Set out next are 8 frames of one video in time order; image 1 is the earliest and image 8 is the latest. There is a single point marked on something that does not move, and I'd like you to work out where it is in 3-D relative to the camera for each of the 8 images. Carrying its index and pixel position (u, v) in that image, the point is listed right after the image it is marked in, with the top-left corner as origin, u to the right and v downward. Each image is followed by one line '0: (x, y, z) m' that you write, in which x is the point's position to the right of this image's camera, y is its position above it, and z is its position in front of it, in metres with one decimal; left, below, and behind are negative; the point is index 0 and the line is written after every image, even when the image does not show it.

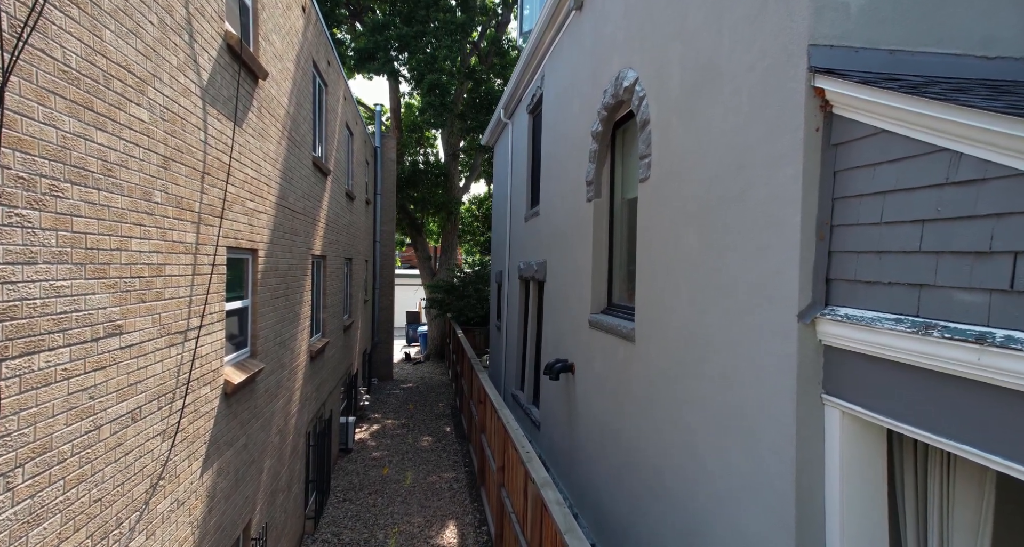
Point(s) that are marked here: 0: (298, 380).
0: (-2.5, -1.3, +6.4) m
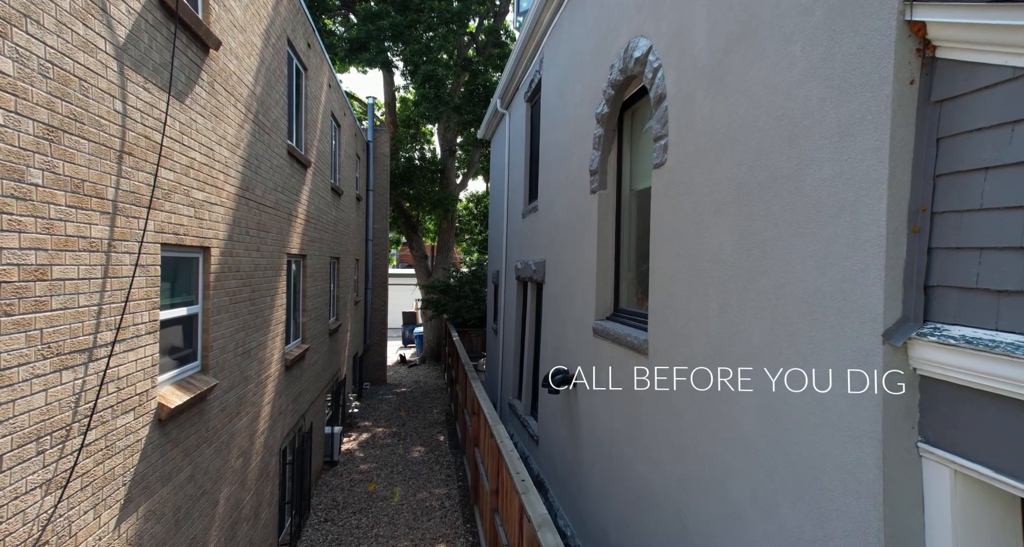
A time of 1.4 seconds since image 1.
0: (-2.6, -1.3, +5.8) m
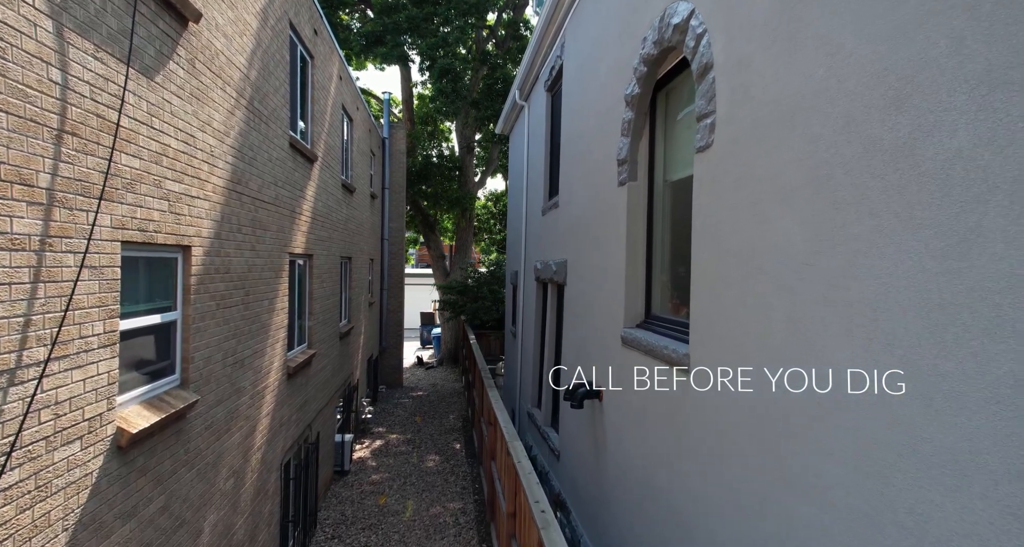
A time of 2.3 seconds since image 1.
0: (-2.4, -1.3, +5.4) m
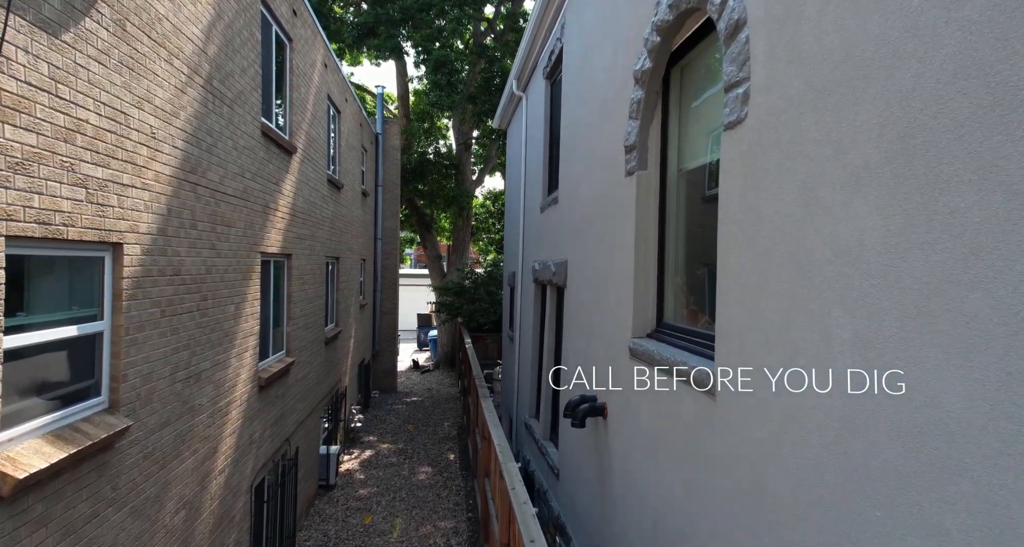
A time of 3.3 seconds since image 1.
0: (-2.4, -1.3, +4.8) m
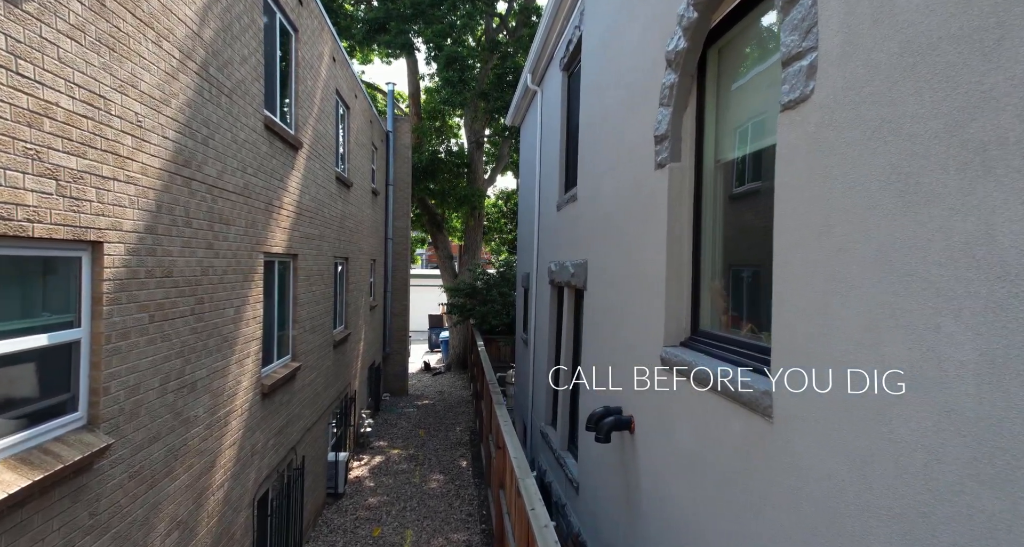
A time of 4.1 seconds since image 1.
0: (-2.3, -1.3, +4.5) m
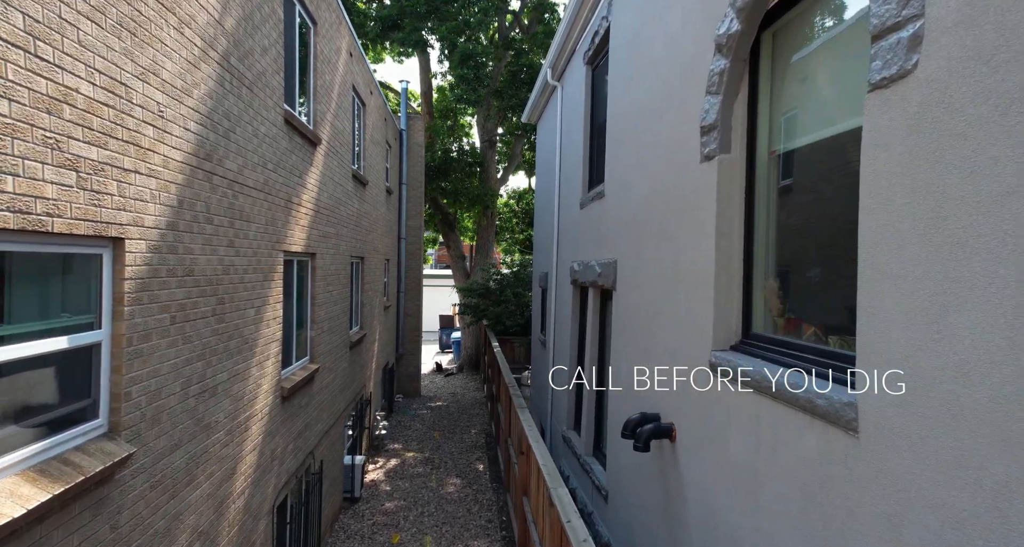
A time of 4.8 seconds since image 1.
0: (-2.0, -1.3, +4.3) m
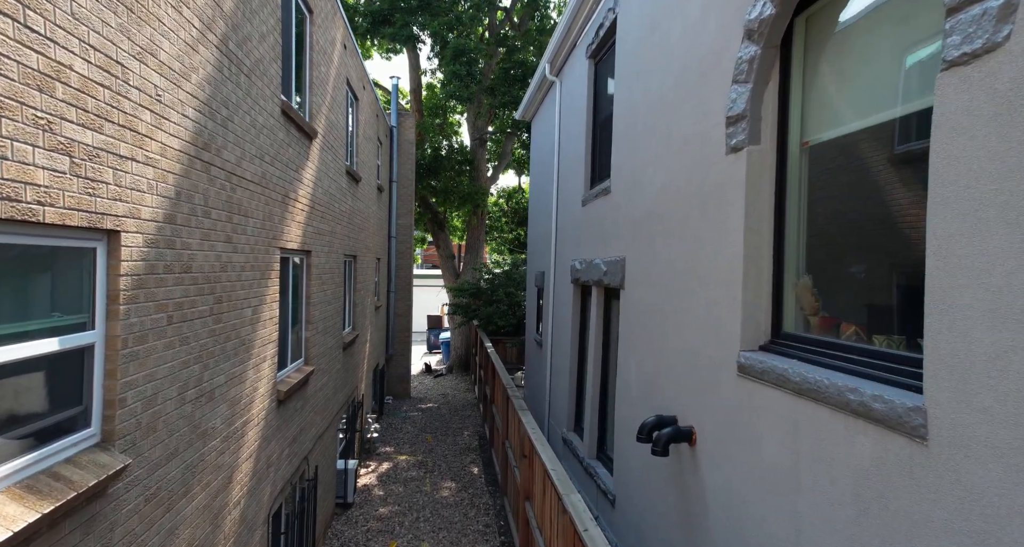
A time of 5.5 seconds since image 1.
0: (-2.0, -1.3, +4.1) m
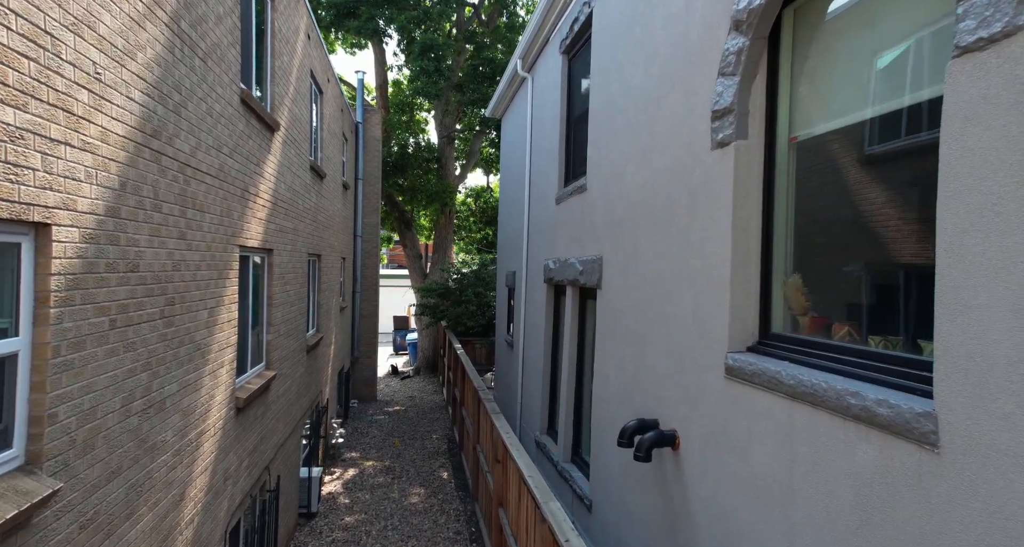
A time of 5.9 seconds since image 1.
0: (-2.1, -1.3, +3.8) m
